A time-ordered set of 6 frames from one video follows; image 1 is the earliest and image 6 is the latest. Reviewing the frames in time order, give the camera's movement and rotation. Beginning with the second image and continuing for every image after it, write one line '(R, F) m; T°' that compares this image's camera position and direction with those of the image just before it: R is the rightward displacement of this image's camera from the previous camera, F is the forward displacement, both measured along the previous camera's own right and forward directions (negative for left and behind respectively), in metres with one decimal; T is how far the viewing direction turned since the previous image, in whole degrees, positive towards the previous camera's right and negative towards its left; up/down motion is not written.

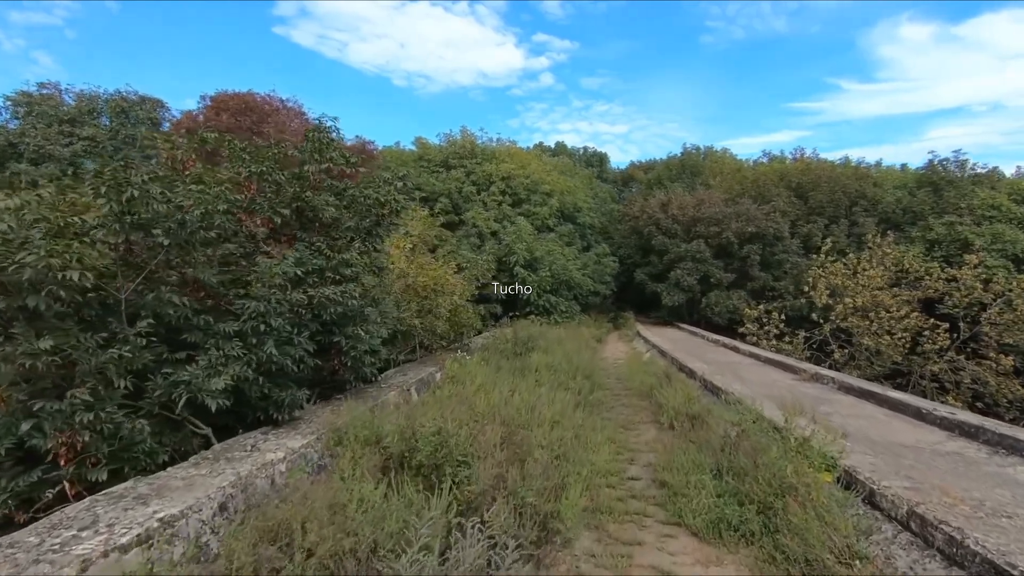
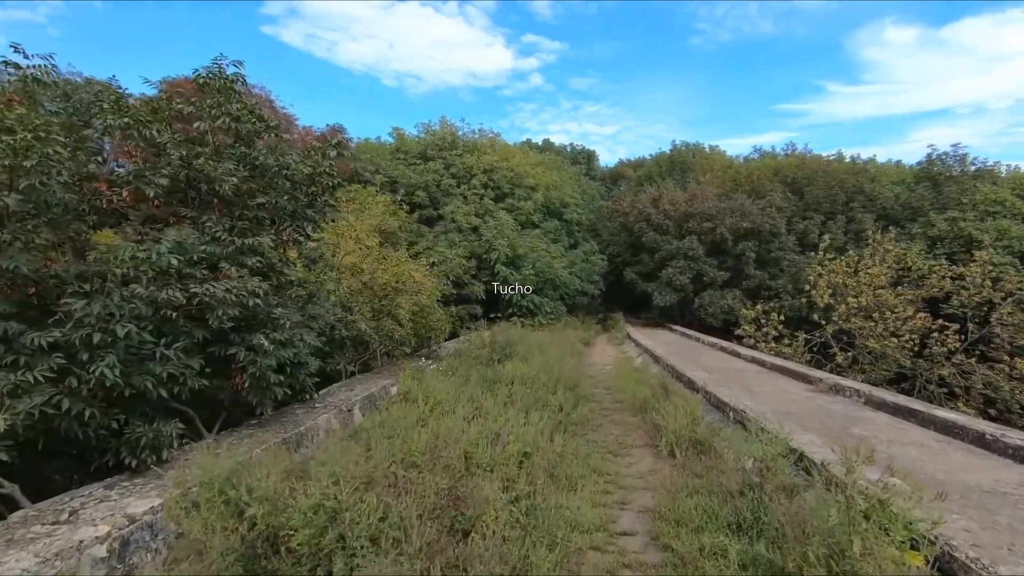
(+0.2, +1.0) m; +1°
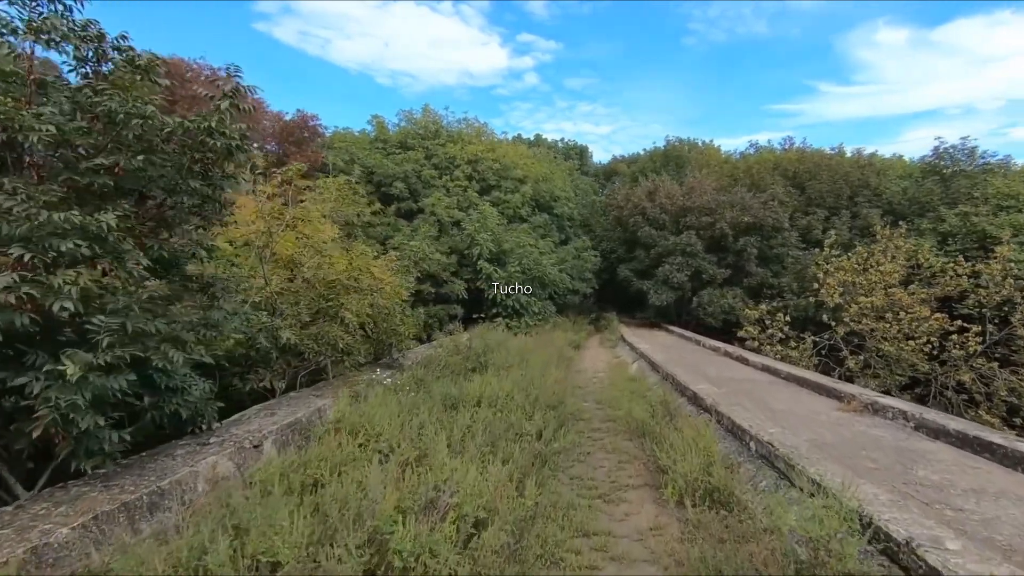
(+0.2, +1.0) m; +1°
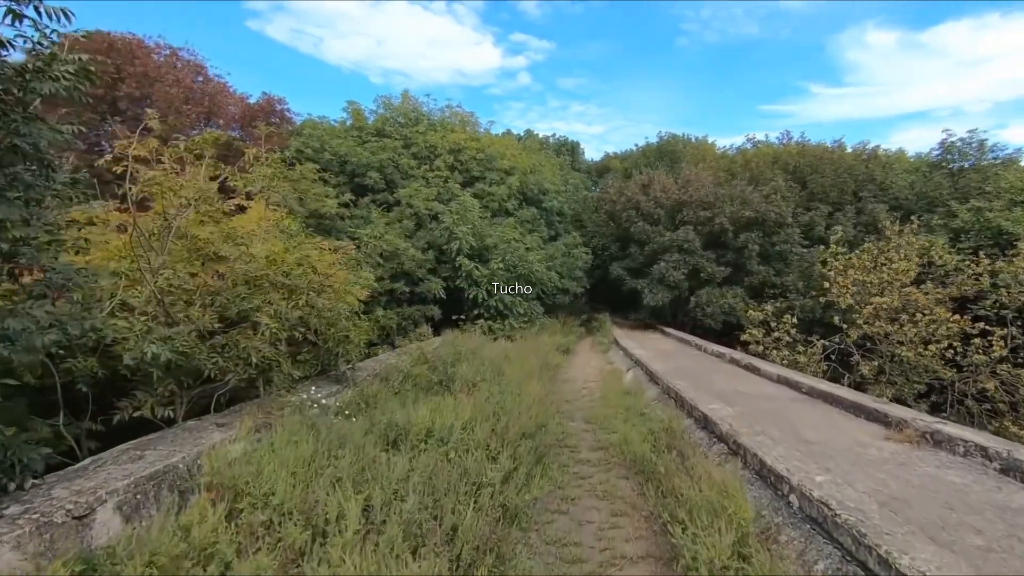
(+0.2, +1.0) m; +1°
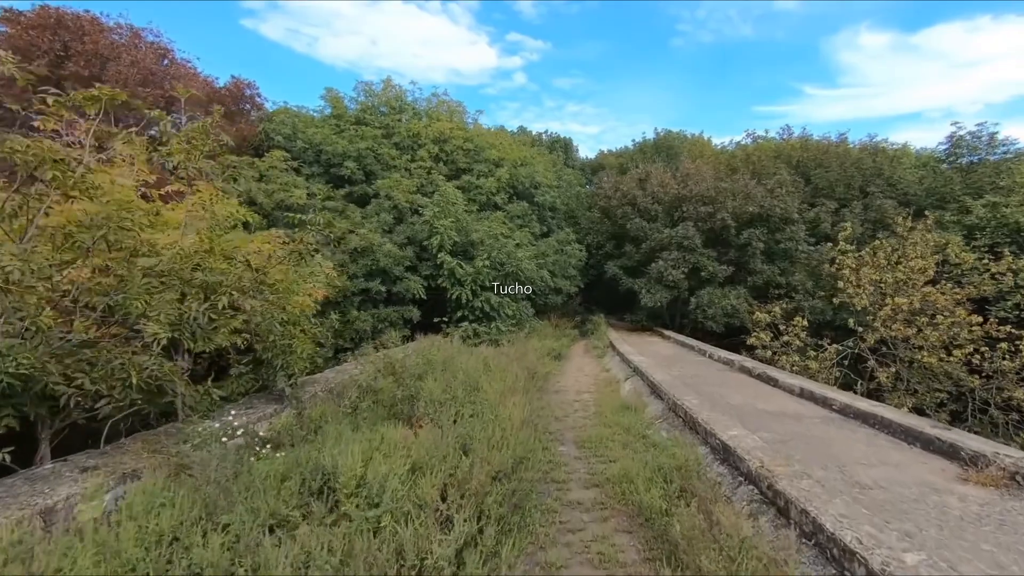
(+0.1, +0.9) m; +1°
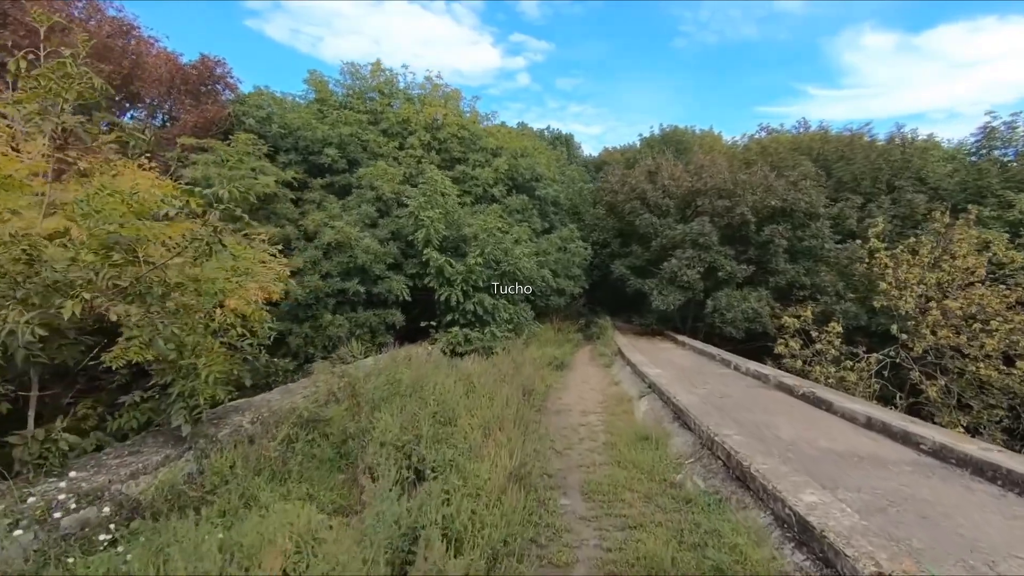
(+0.1, +1.1) m; 0°
